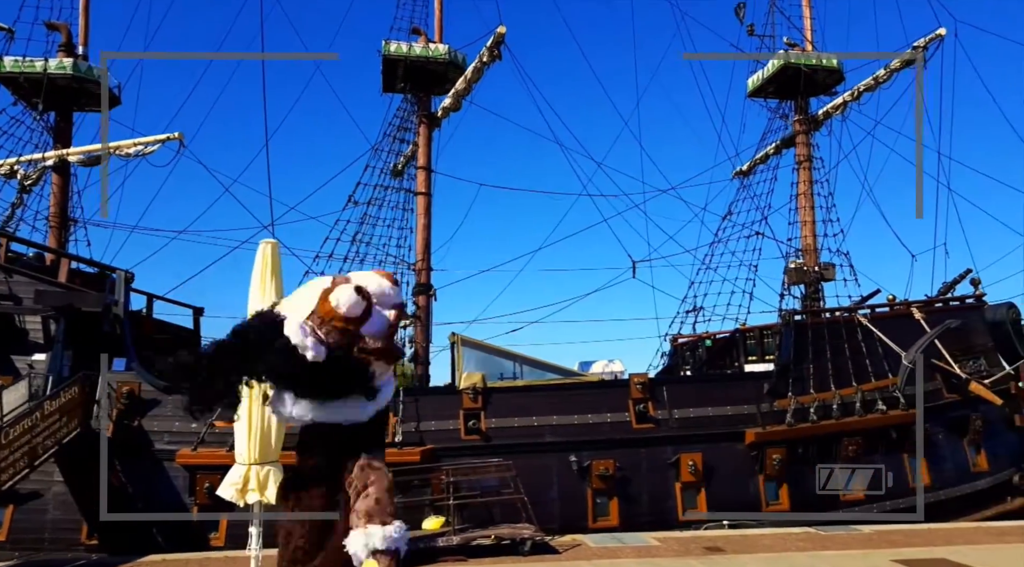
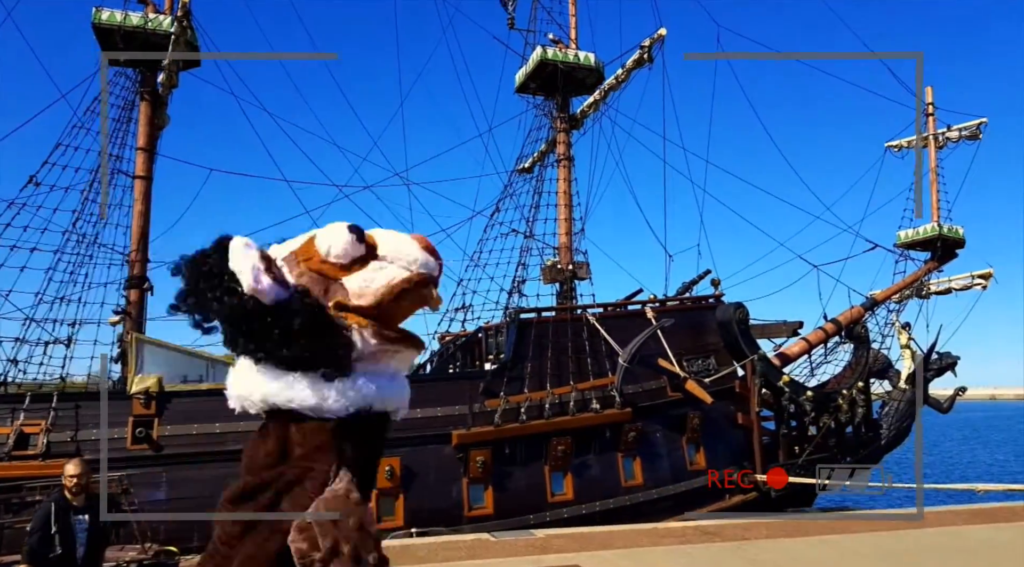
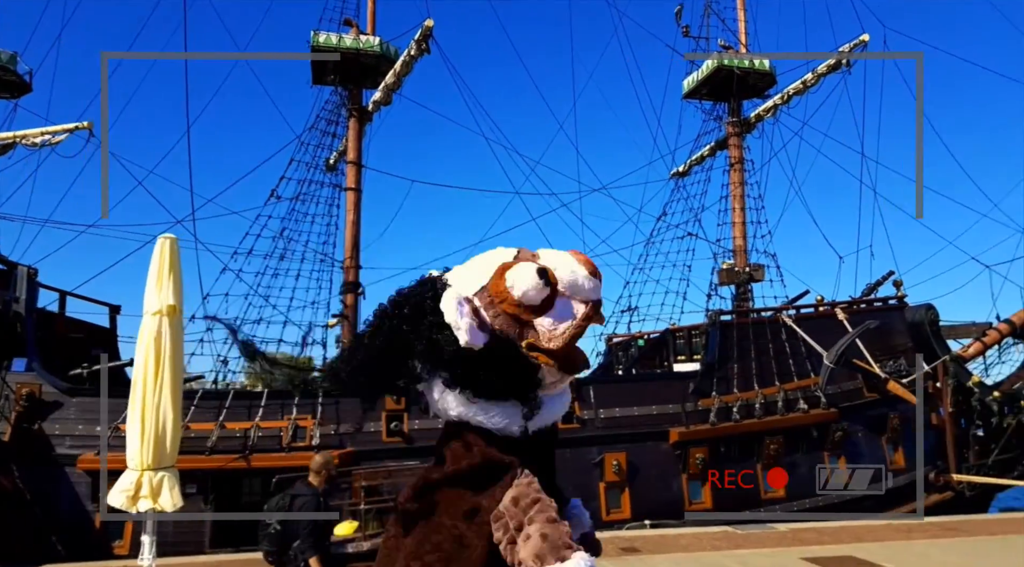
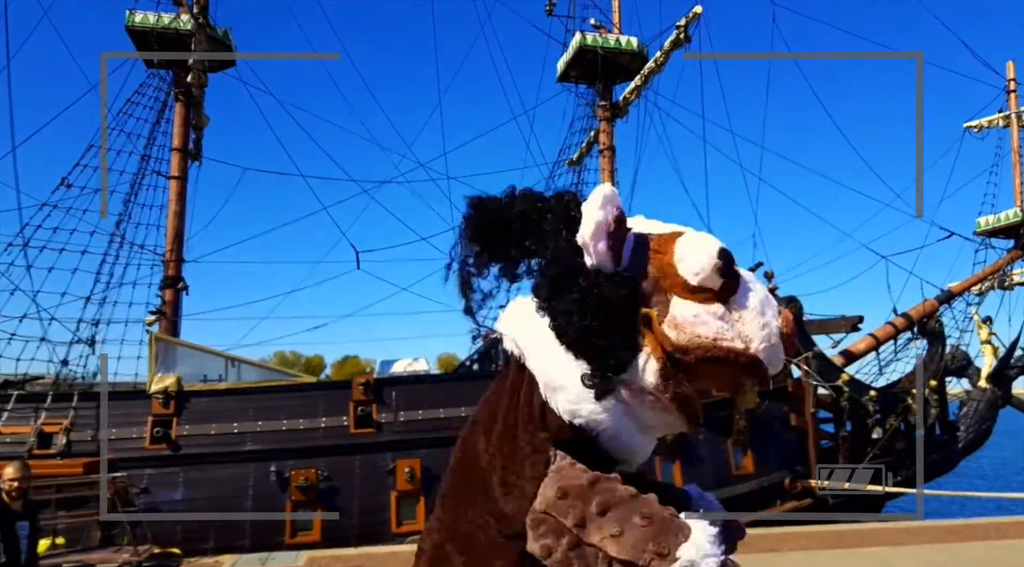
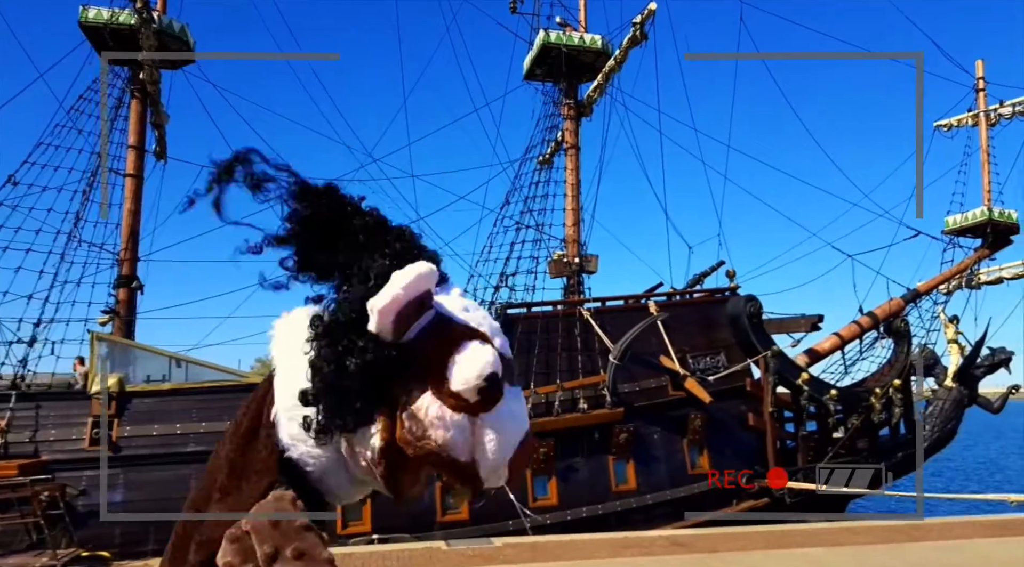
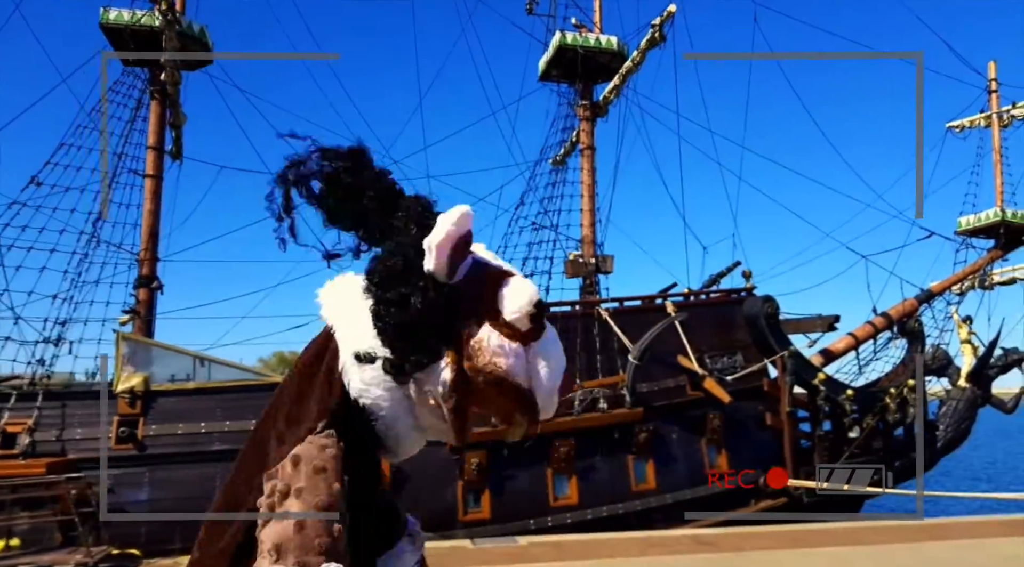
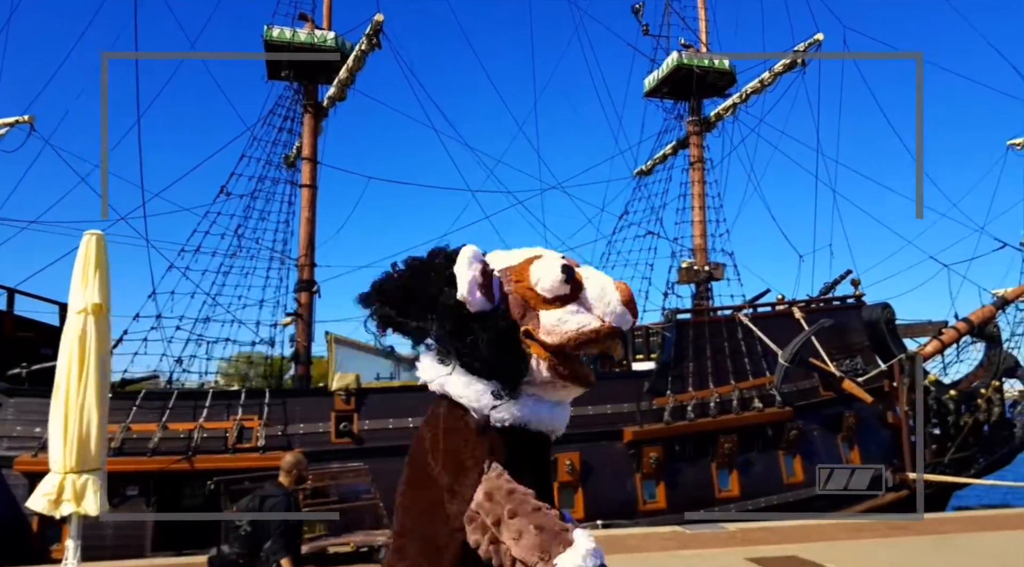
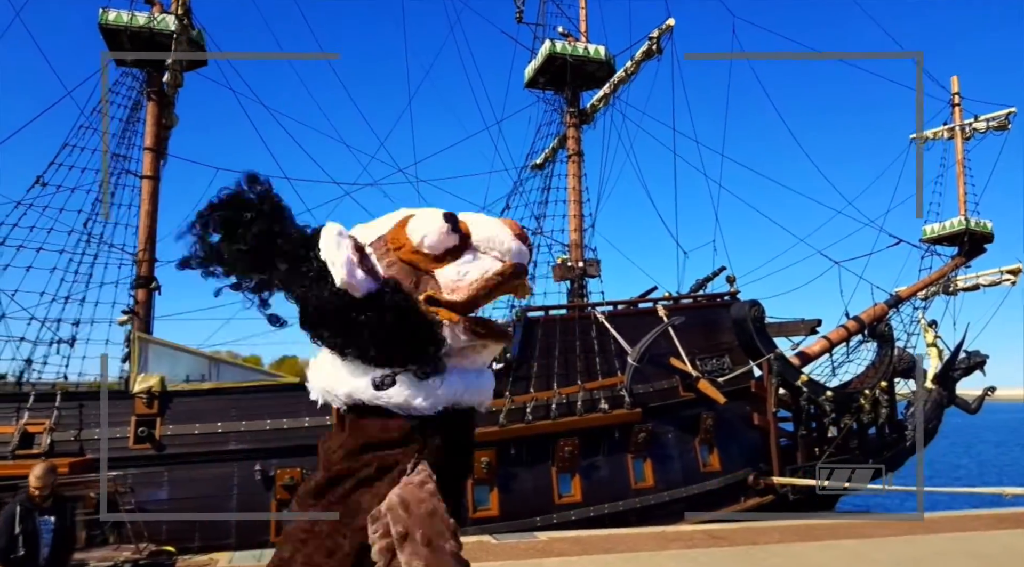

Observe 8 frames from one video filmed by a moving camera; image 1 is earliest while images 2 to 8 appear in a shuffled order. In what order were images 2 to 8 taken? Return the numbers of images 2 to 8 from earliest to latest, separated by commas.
3, 7, 2, 8, 4, 6, 5
